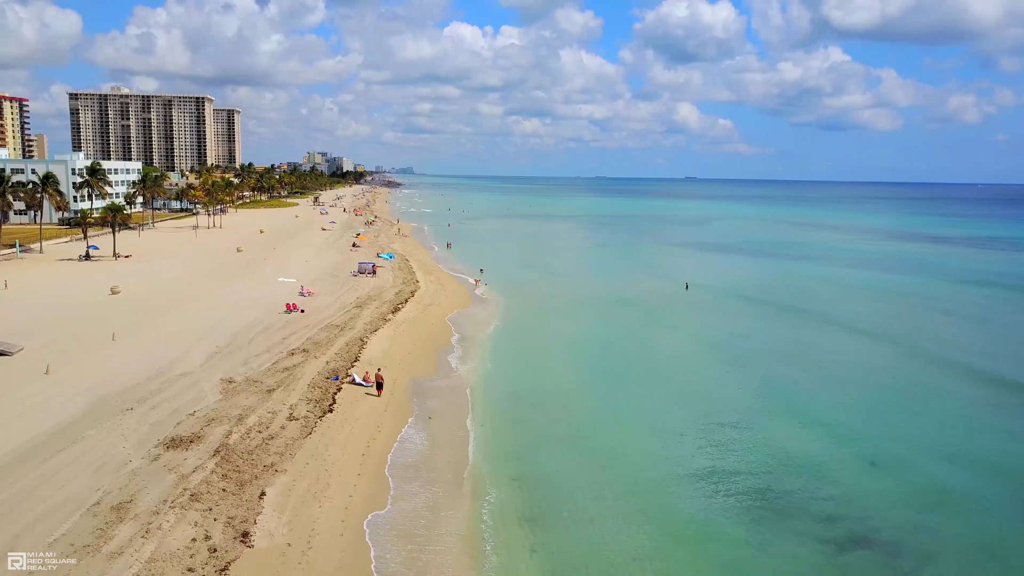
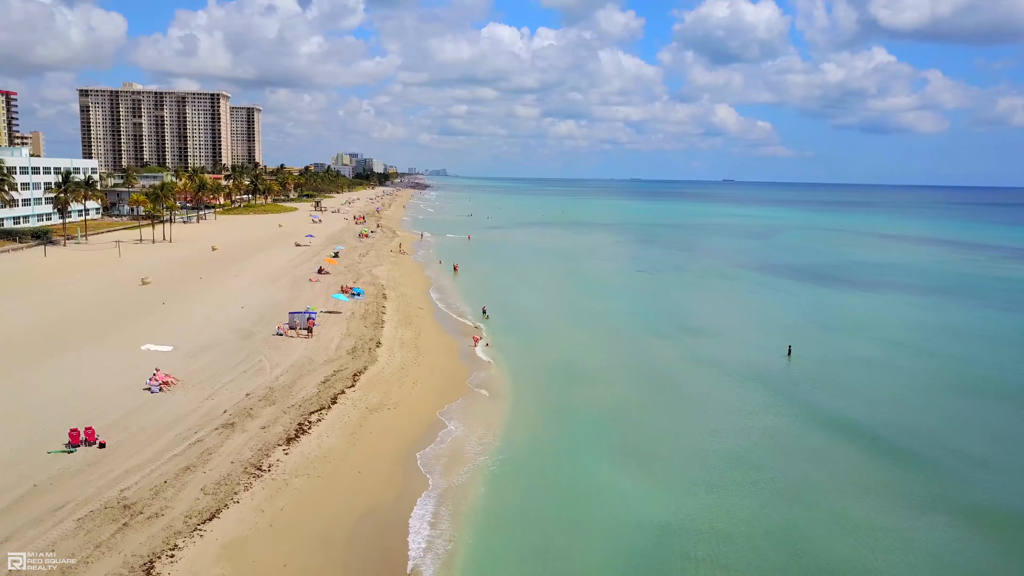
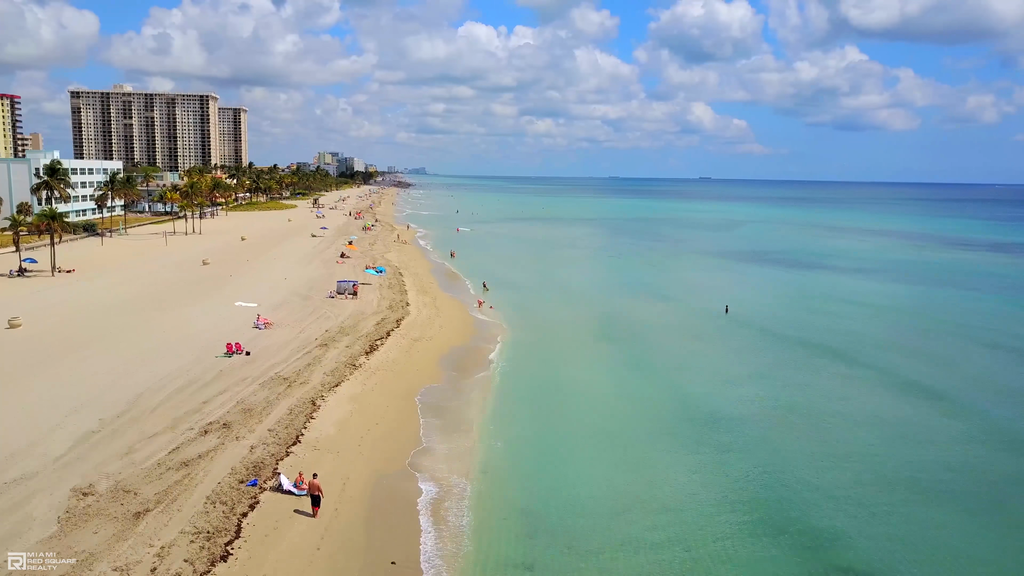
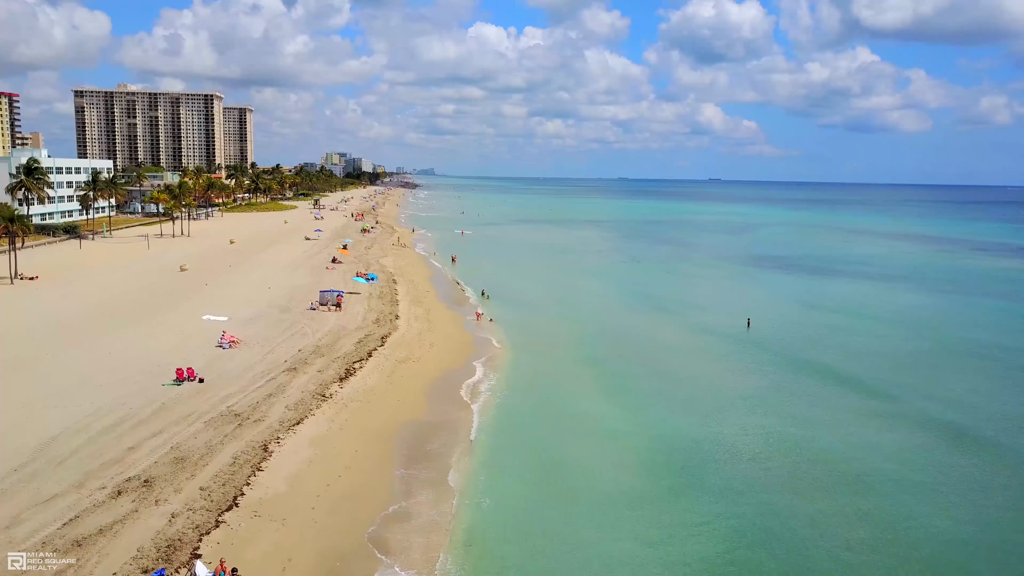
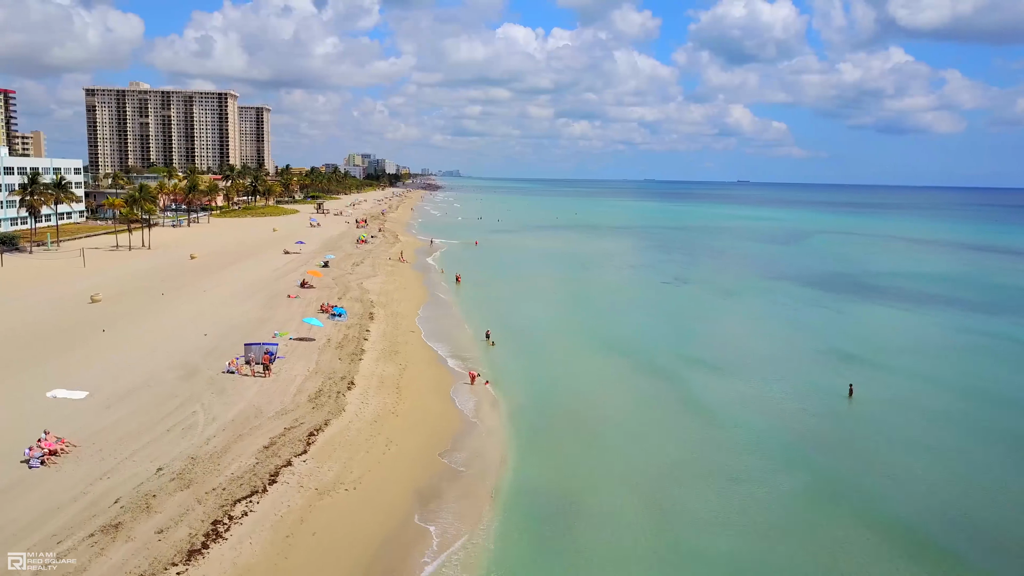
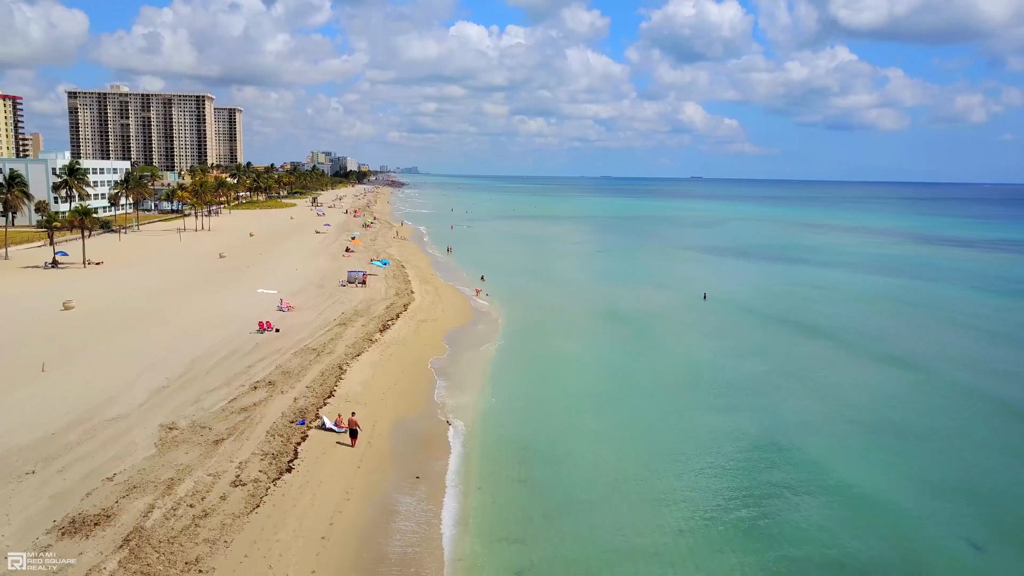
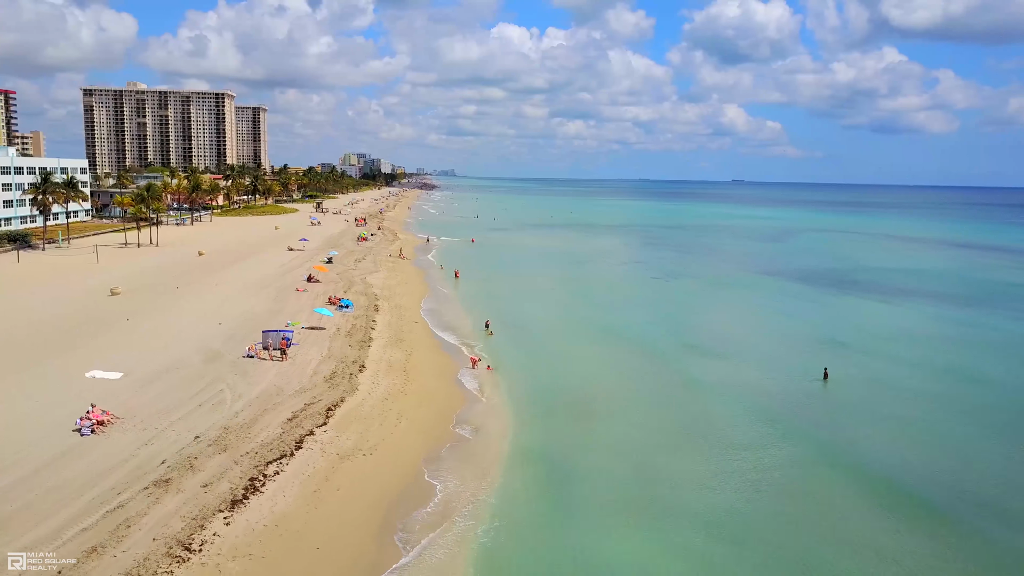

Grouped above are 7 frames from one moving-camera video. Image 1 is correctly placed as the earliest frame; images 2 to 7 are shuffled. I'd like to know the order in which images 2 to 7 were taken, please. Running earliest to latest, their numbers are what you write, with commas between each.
6, 3, 4, 2, 7, 5
